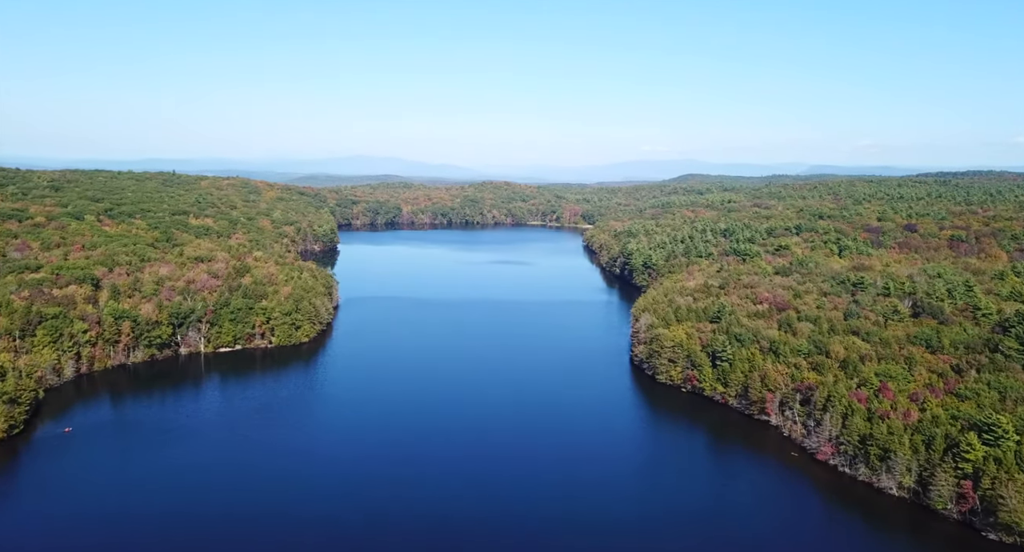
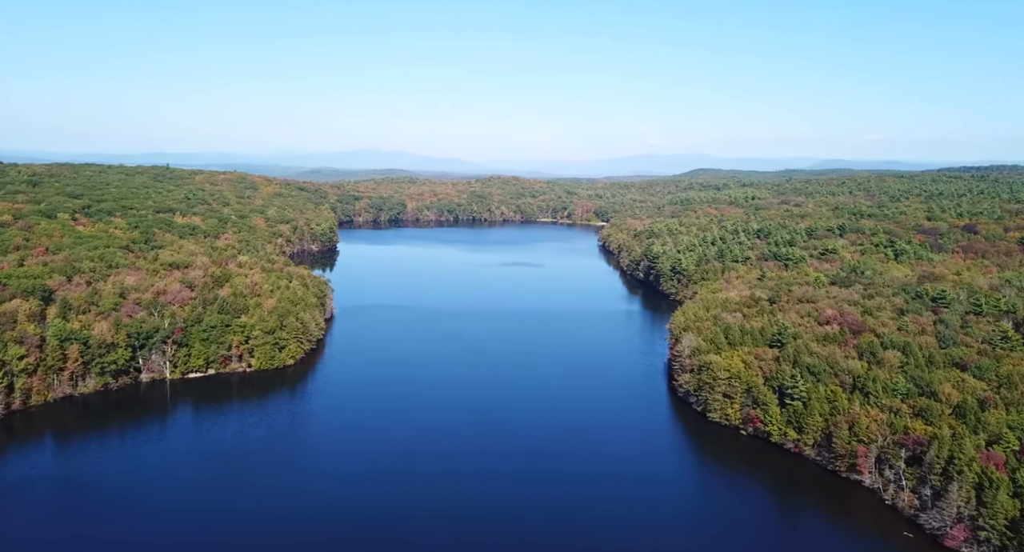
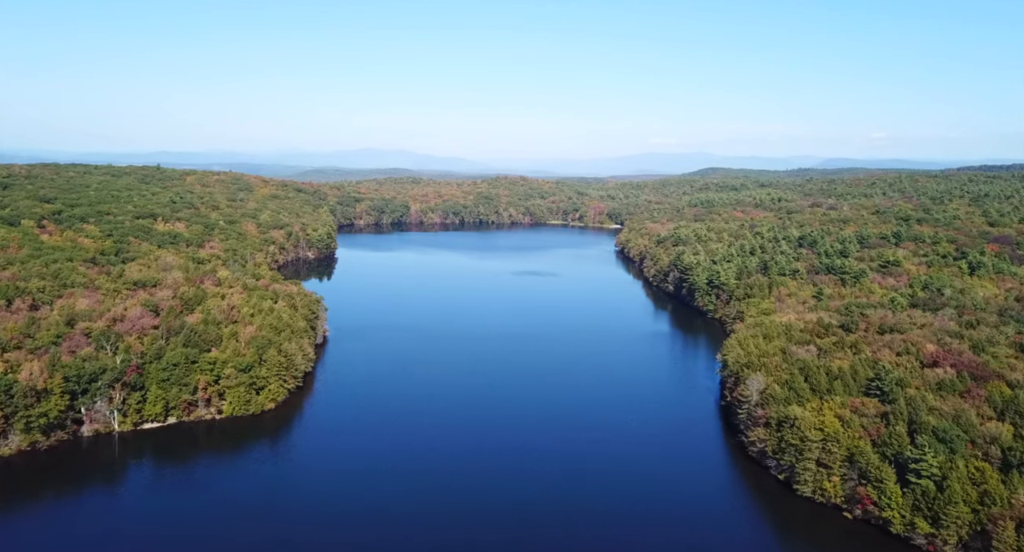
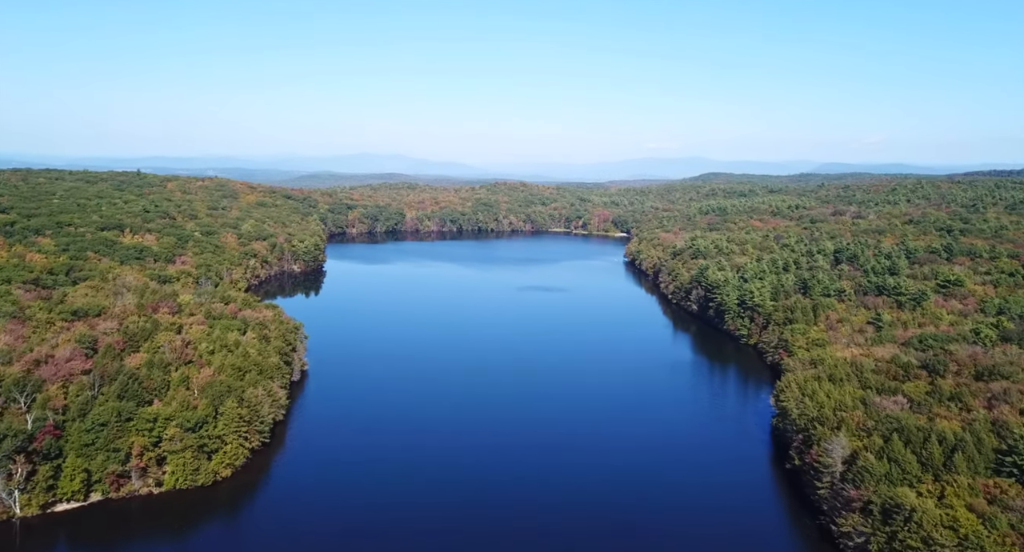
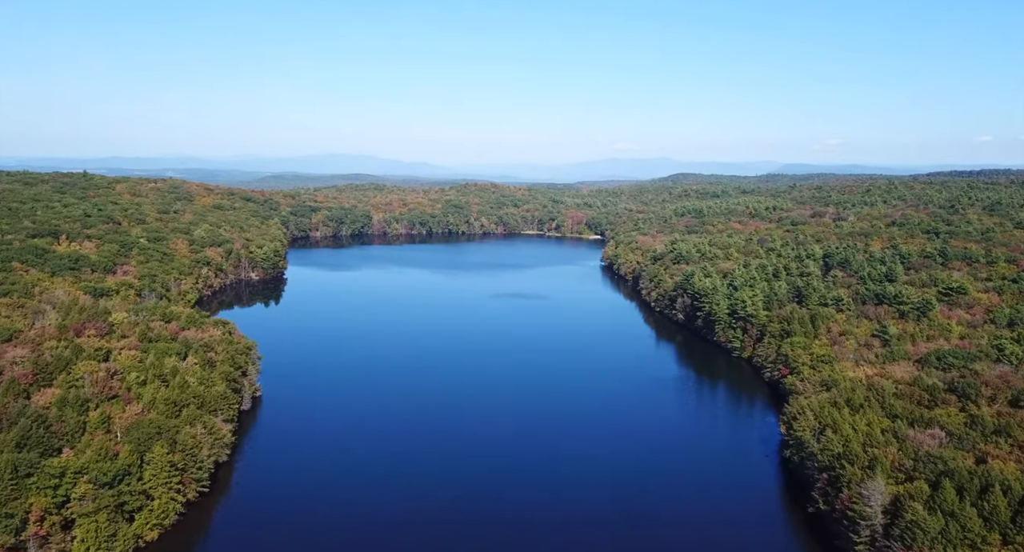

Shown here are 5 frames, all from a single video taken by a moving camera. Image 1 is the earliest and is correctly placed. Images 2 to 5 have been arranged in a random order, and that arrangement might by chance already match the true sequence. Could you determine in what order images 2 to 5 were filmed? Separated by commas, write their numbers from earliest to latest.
2, 3, 4, 5
